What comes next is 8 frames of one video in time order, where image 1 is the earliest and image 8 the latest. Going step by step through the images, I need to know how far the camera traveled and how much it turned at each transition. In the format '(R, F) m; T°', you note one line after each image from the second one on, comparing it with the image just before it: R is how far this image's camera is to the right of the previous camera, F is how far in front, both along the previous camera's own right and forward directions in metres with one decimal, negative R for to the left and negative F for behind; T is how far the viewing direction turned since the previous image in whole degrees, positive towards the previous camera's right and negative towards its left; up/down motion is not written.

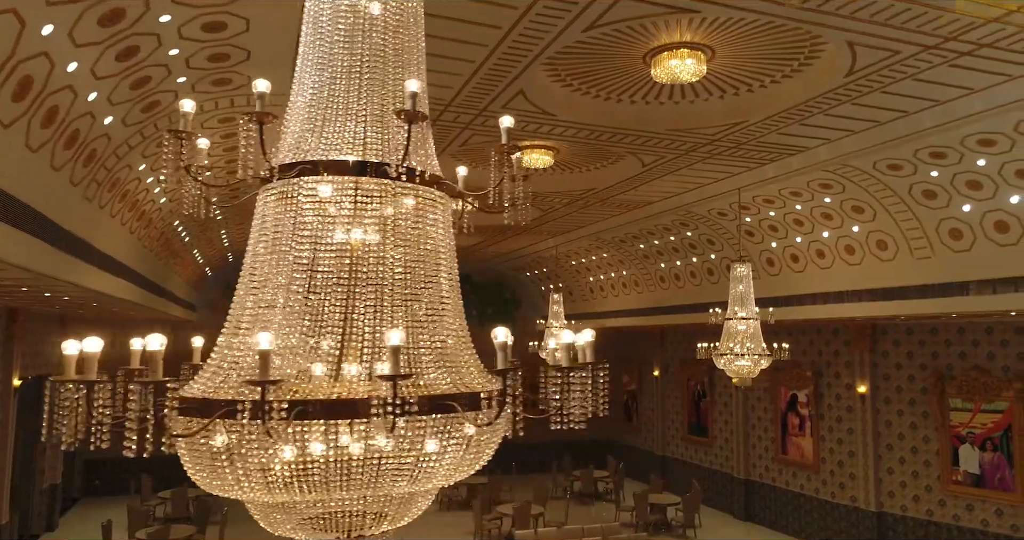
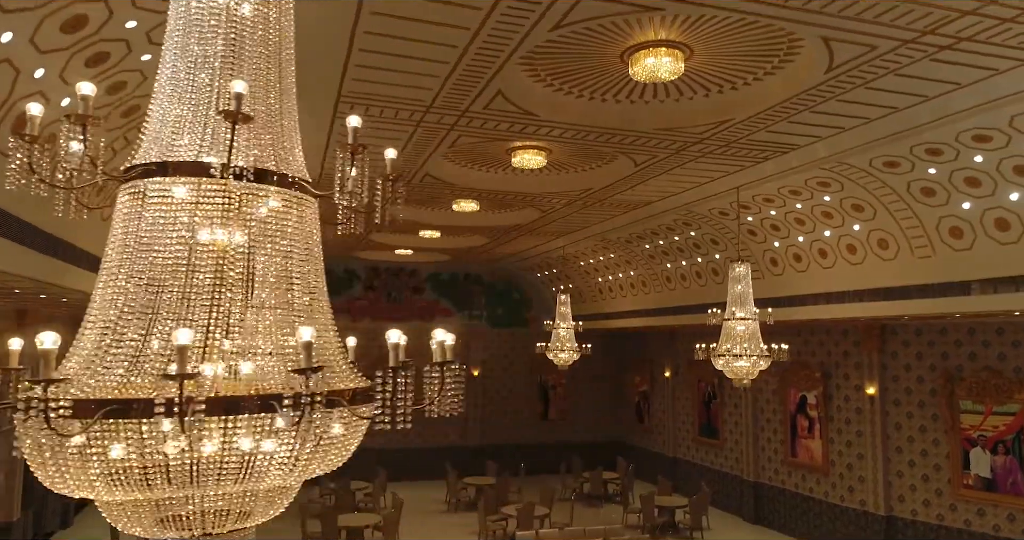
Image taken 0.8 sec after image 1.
(+0.5, 0.0) m; -2°
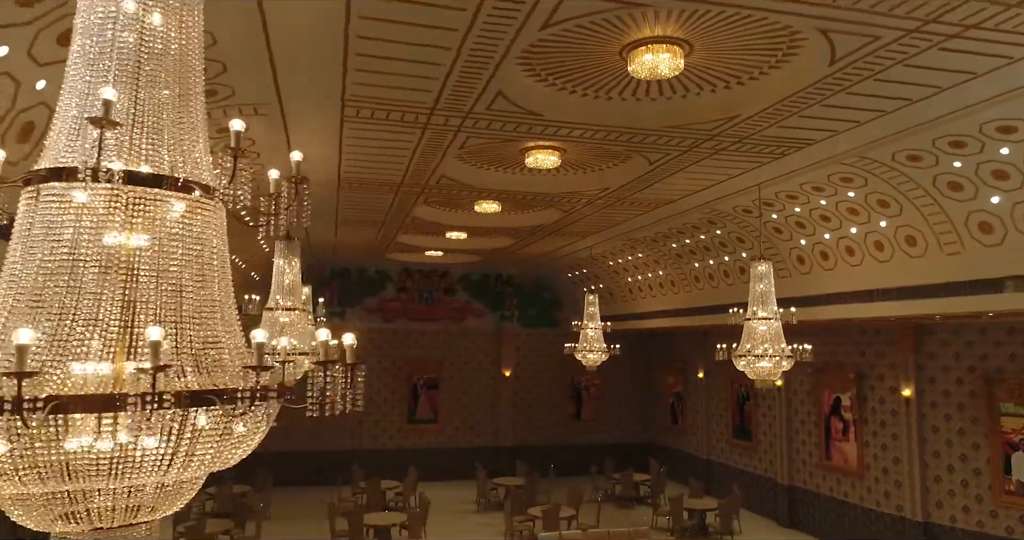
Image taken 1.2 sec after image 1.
(+0.4, 0.0) m; -4°
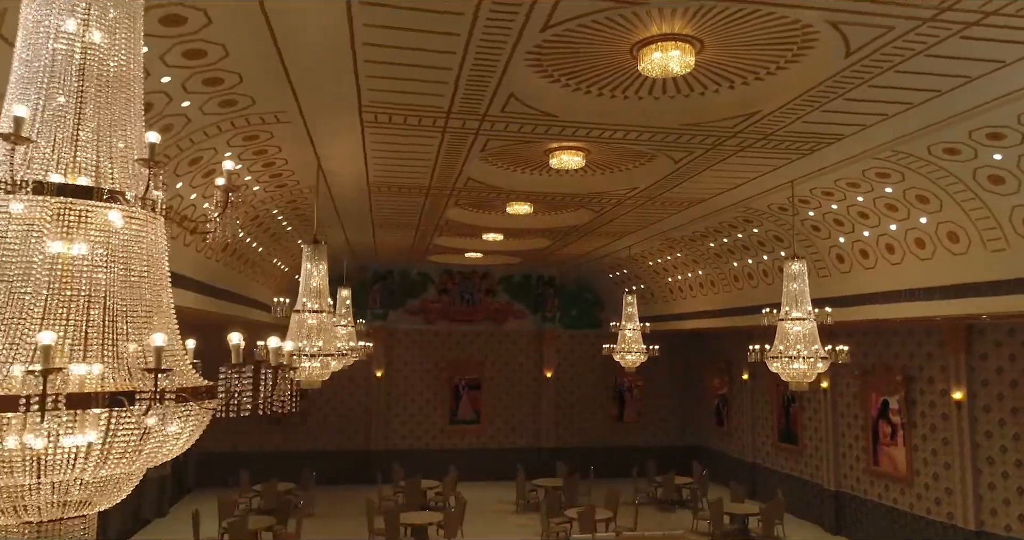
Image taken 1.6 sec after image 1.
(+0.4, 0.0) m; -4°
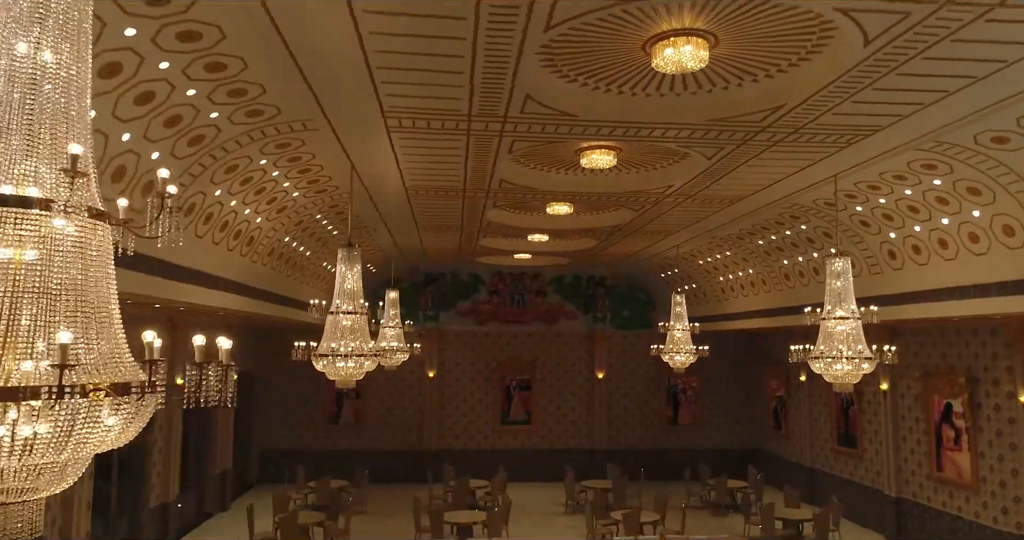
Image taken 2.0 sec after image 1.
(+0.5, 0.0) m; -5°
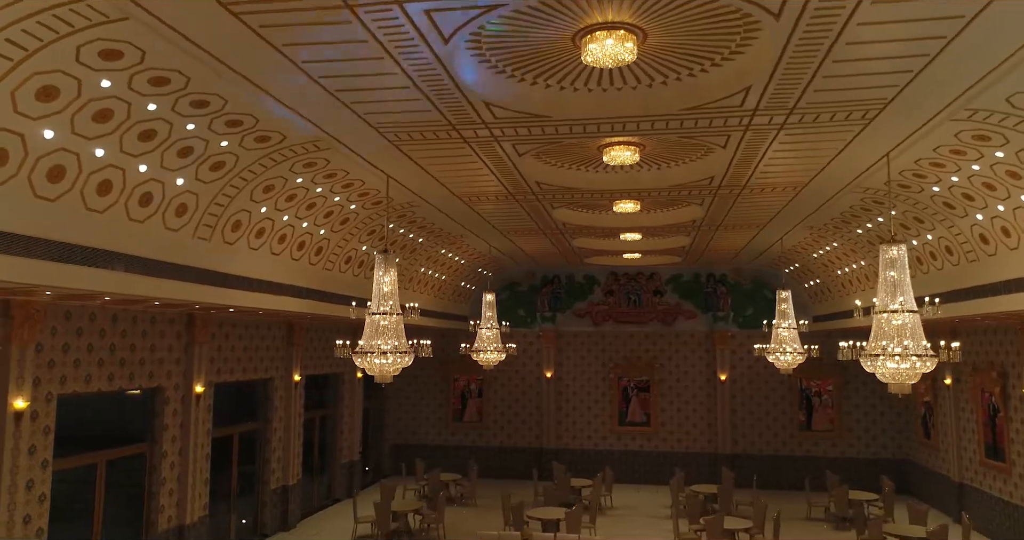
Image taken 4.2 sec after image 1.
(+2.4, 0.0) m; -15°
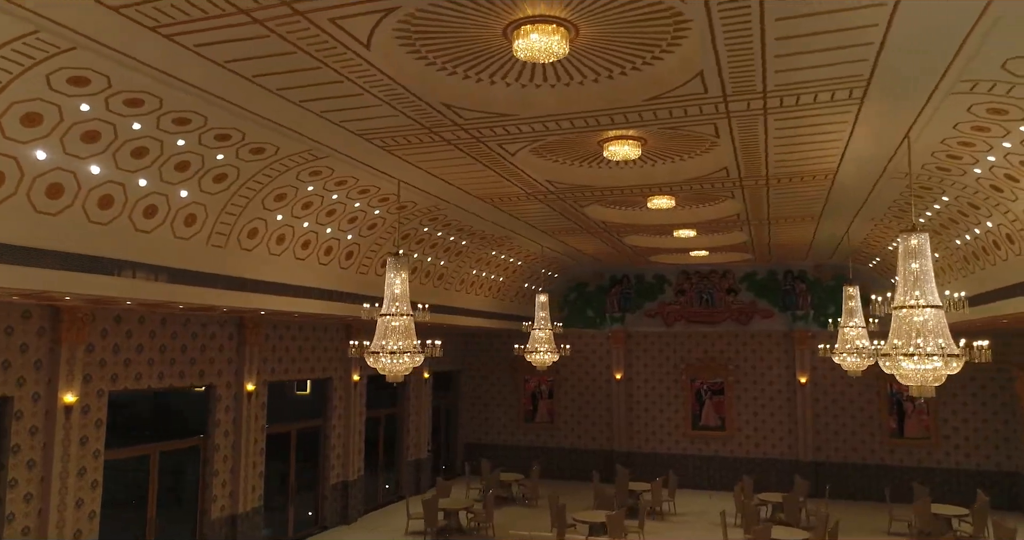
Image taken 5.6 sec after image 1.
(+1.7, +0.1) m; -9°
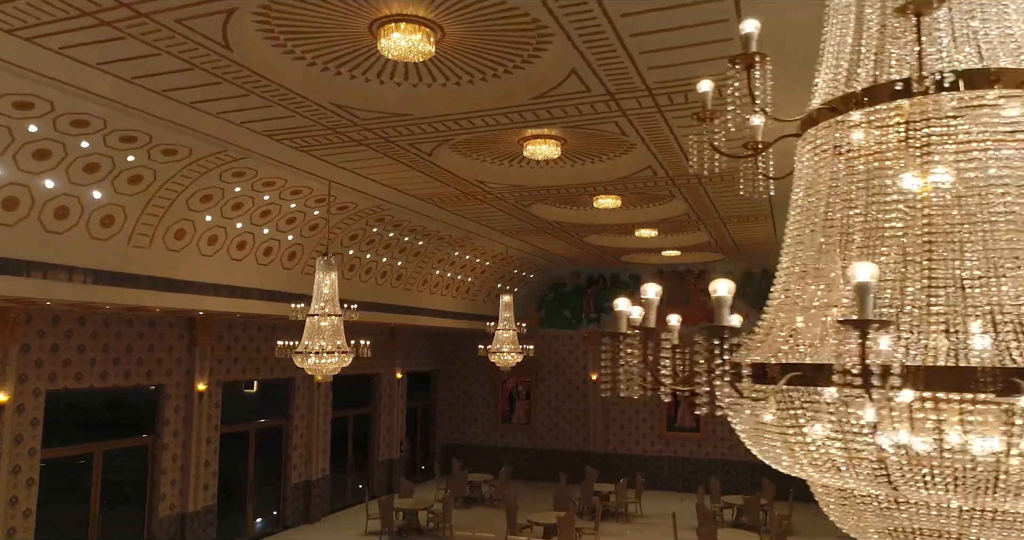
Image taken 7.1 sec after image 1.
(+1.4, 0.0) m; -2°
